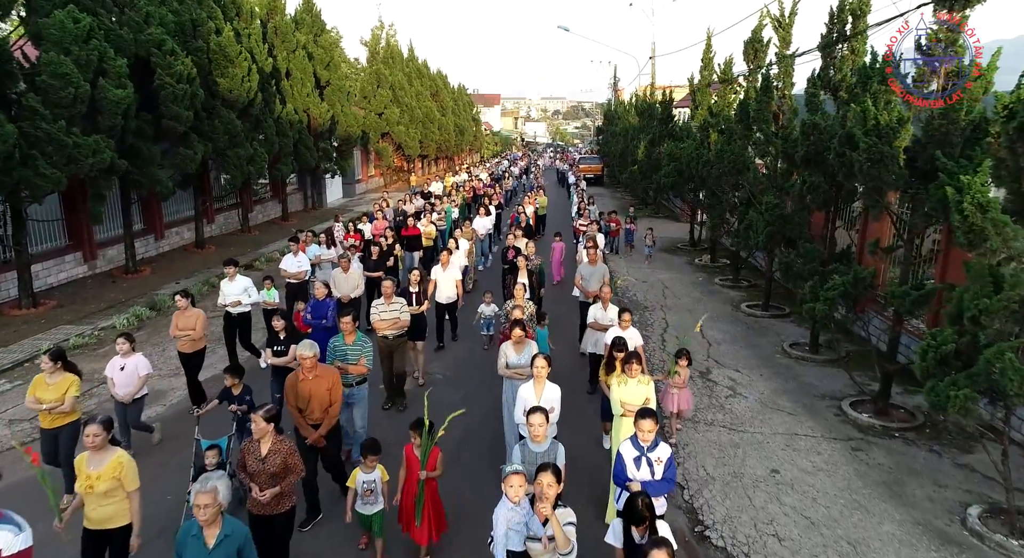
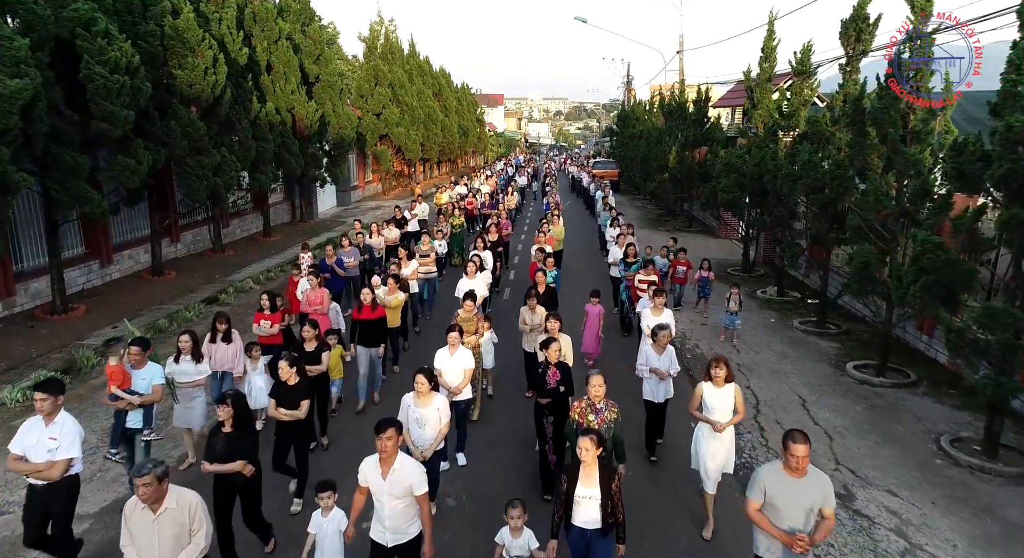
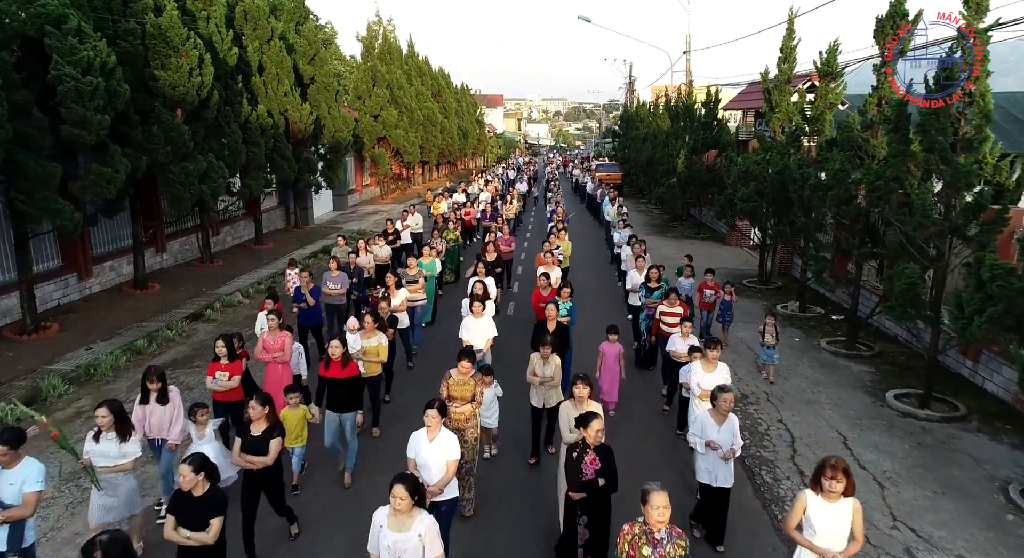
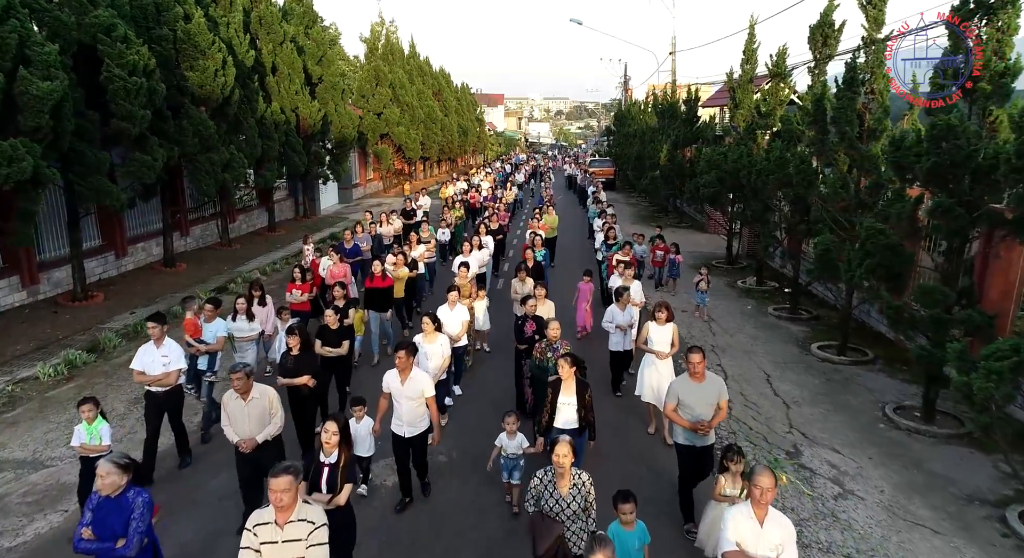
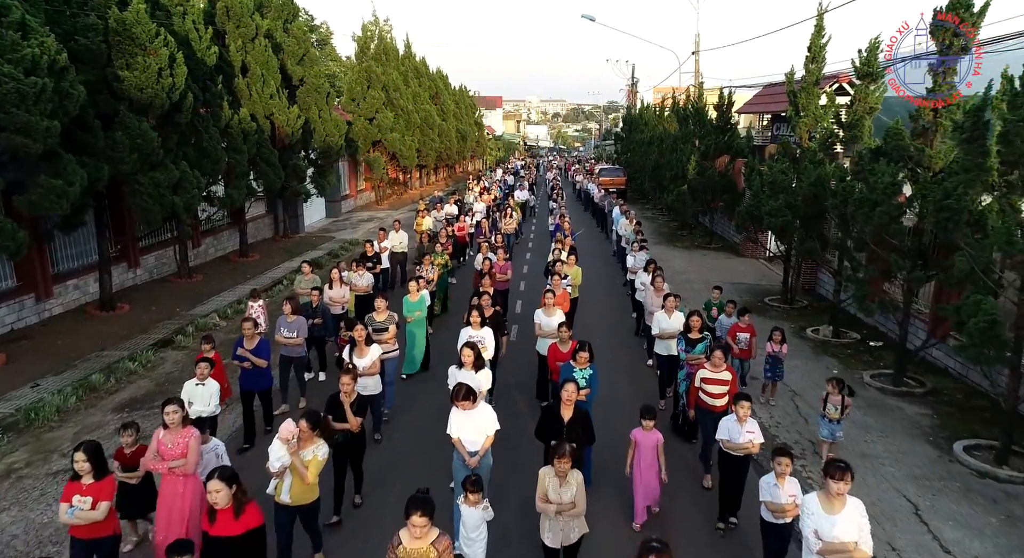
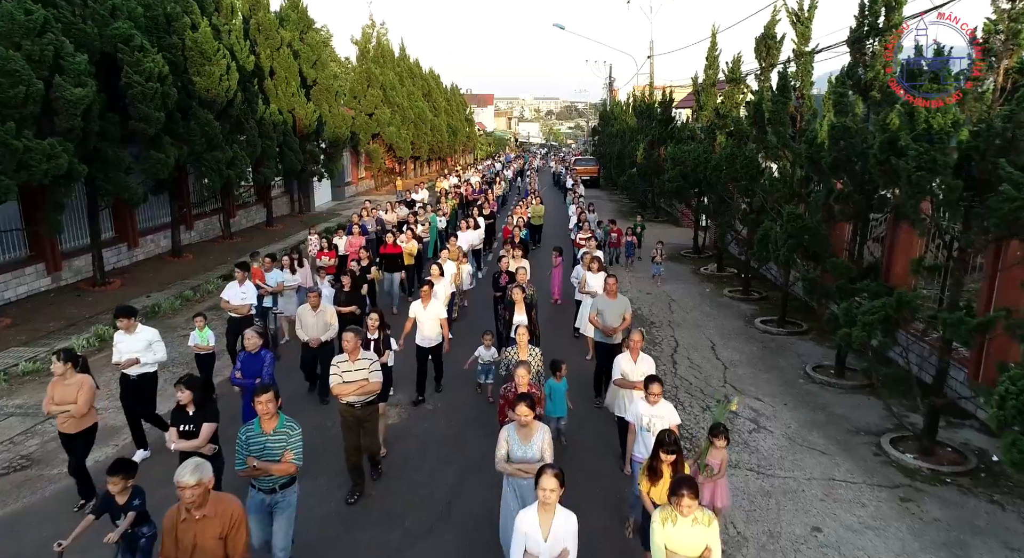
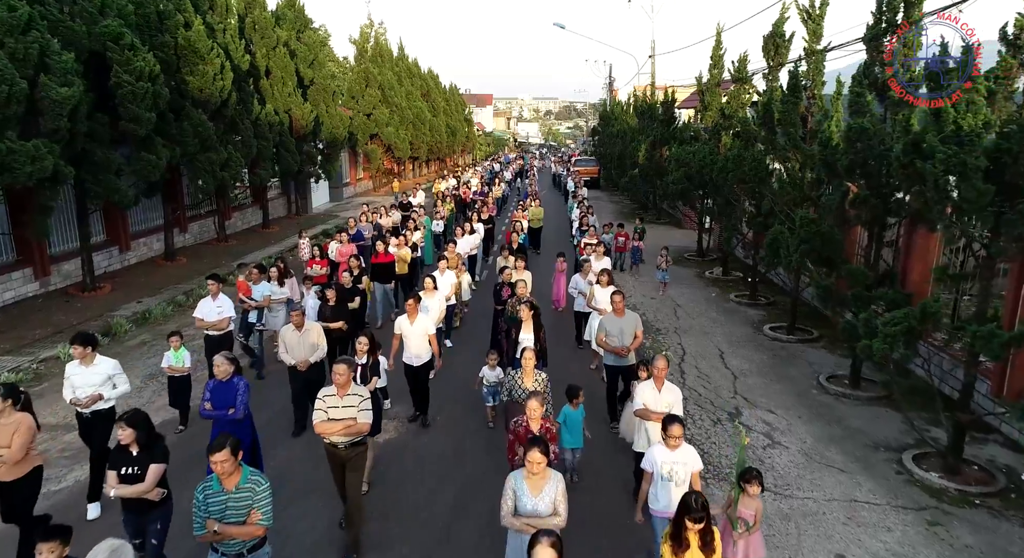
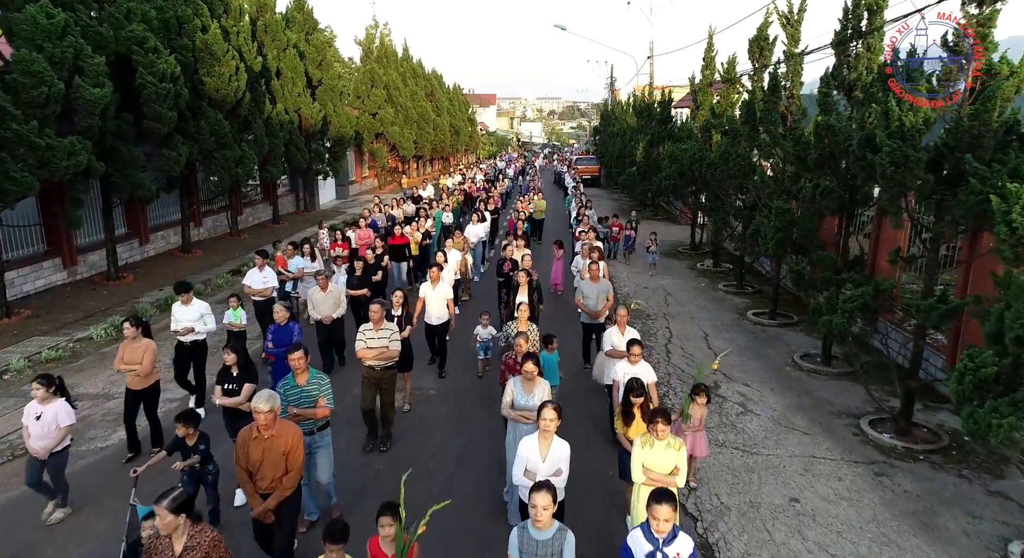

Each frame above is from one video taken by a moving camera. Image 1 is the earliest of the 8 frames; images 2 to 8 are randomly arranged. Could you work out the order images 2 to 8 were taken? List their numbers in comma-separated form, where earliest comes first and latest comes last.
8, 6, 7, 4, 2, 3, 5
